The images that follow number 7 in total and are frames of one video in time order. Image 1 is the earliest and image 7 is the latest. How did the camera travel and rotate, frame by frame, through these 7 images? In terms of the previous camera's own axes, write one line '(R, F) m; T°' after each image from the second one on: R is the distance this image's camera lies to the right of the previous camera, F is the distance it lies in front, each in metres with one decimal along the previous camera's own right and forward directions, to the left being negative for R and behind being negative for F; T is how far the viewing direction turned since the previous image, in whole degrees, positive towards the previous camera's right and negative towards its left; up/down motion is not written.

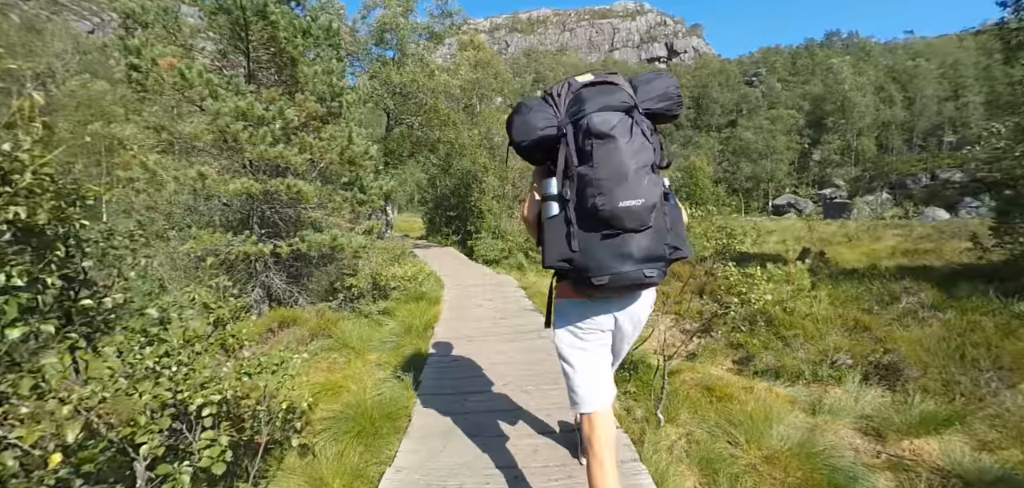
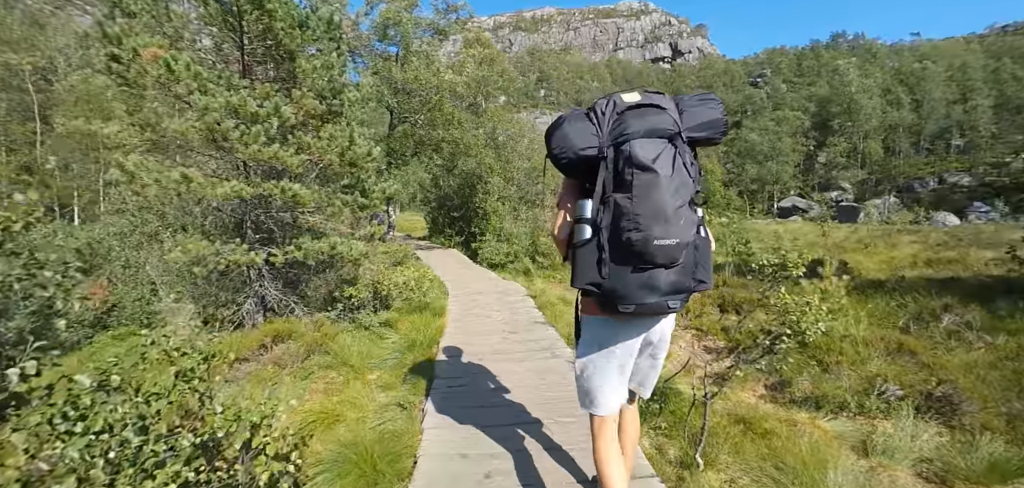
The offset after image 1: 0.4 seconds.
(-0.1, +0.4) m; 0°
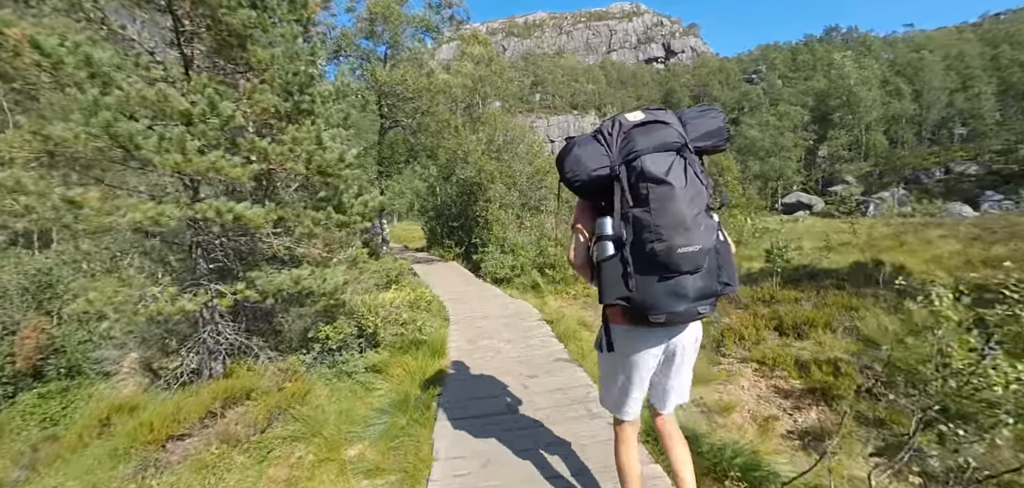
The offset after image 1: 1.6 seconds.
(-0.2, +1.2) m; 0°
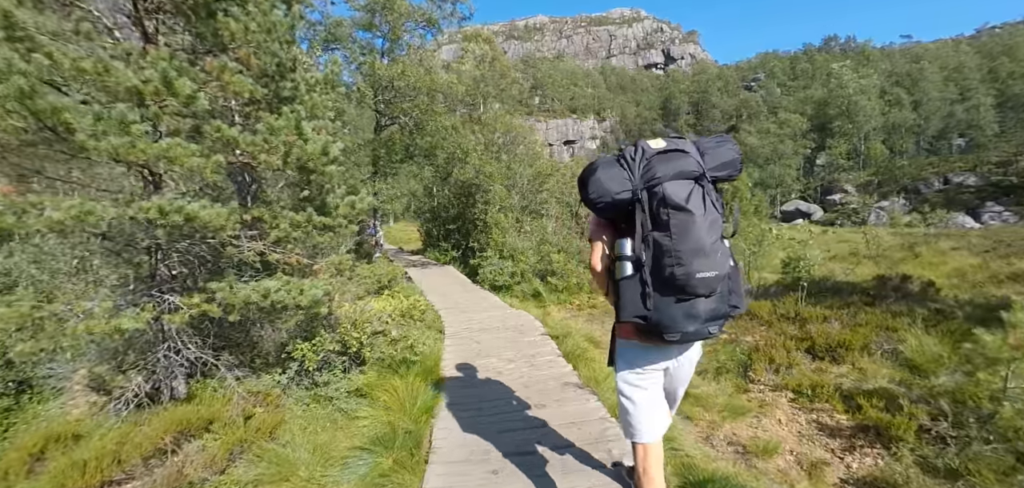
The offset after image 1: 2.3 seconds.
(-0.1, +0.6) m; 0°
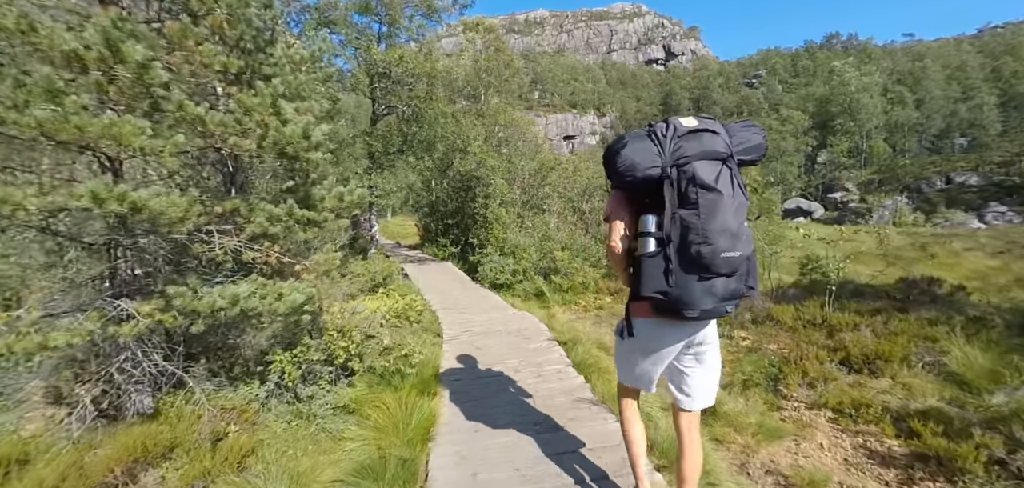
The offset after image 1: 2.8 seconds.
(-0.1, +0.5) m; 0°
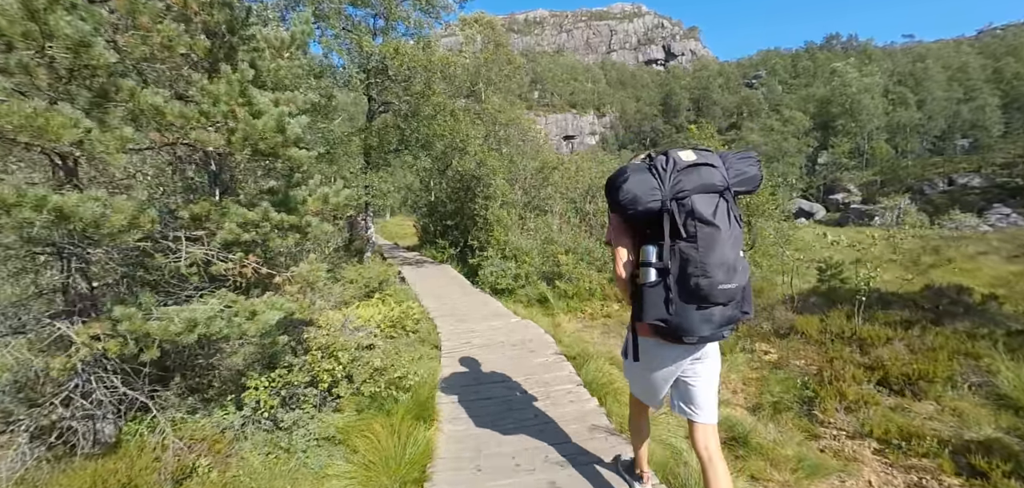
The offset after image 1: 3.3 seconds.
(-0.1, +0.5) m; 0°
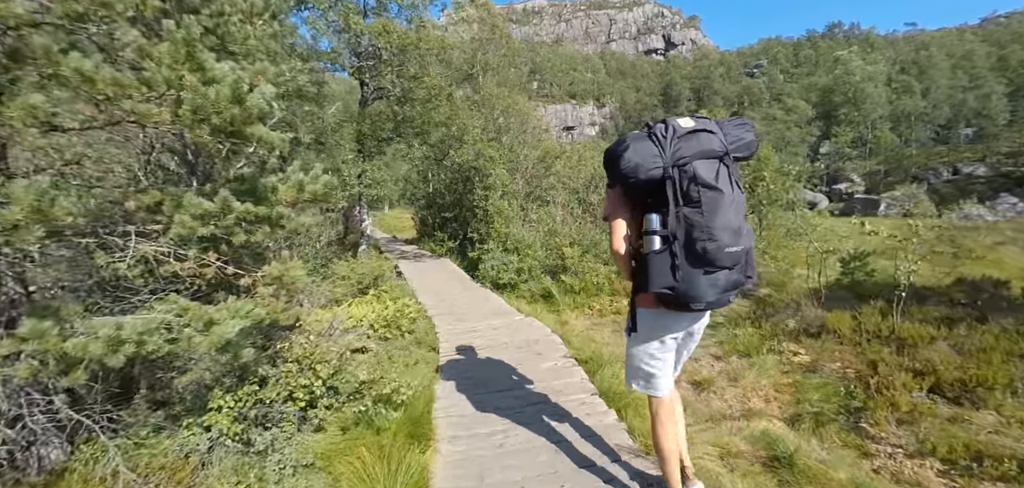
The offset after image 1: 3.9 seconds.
(-0.1, +0.5) m; 0°
